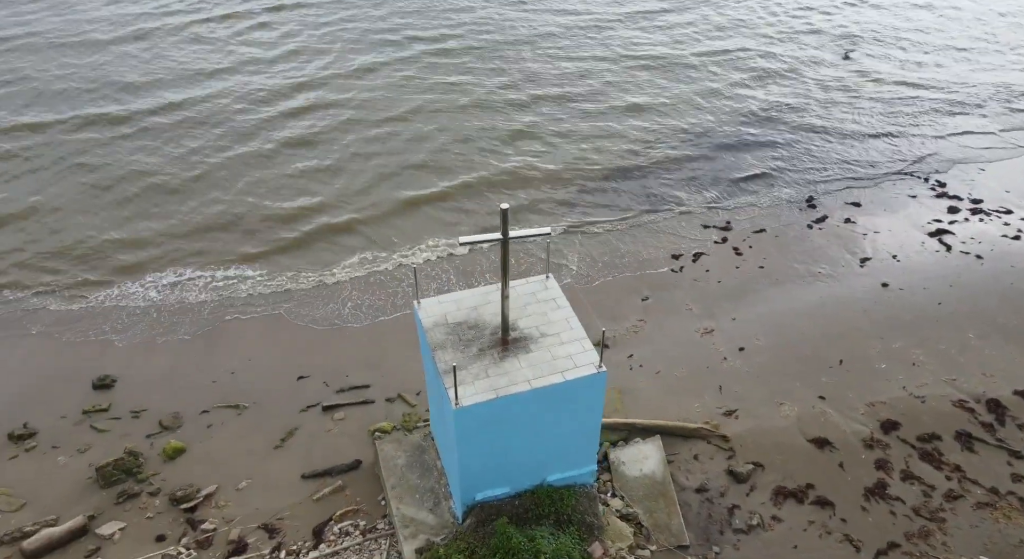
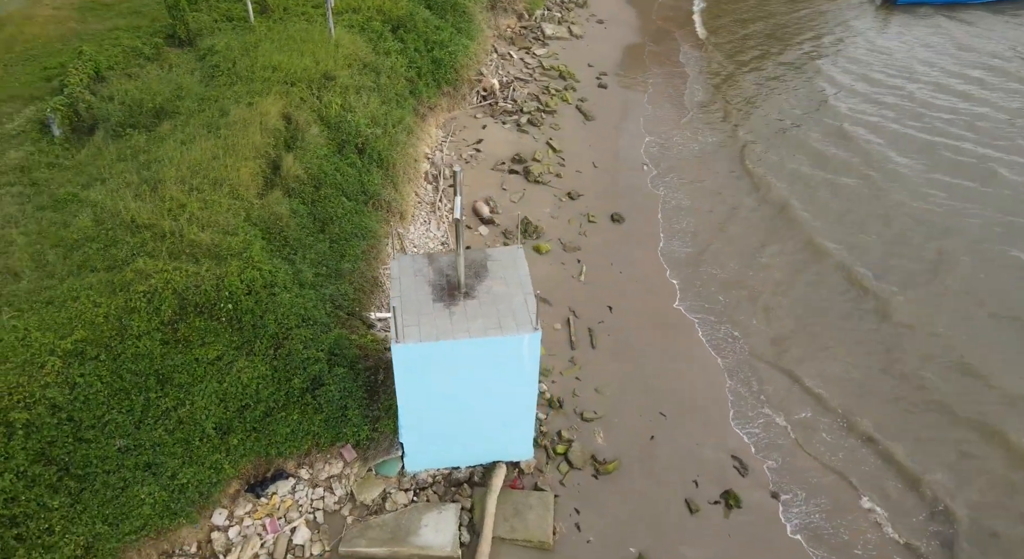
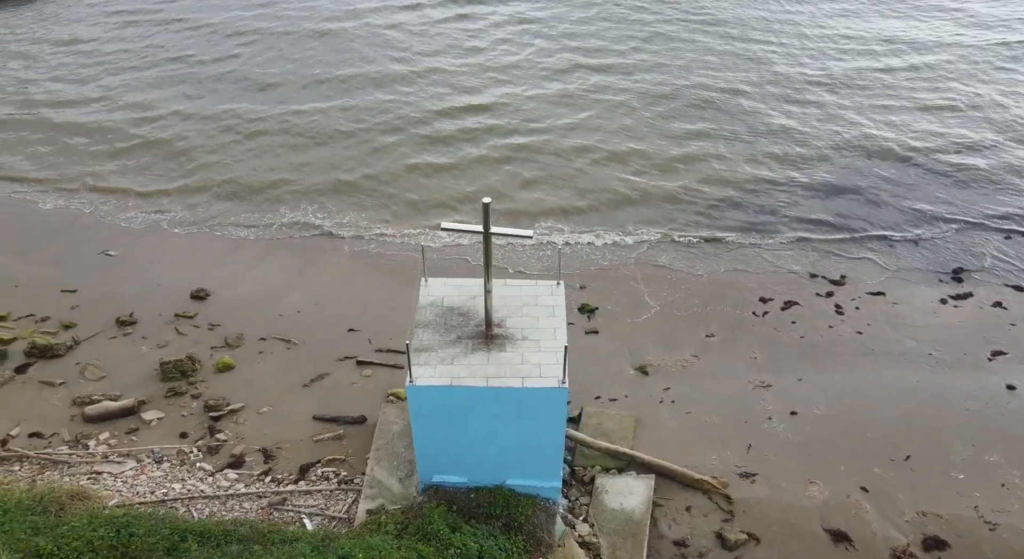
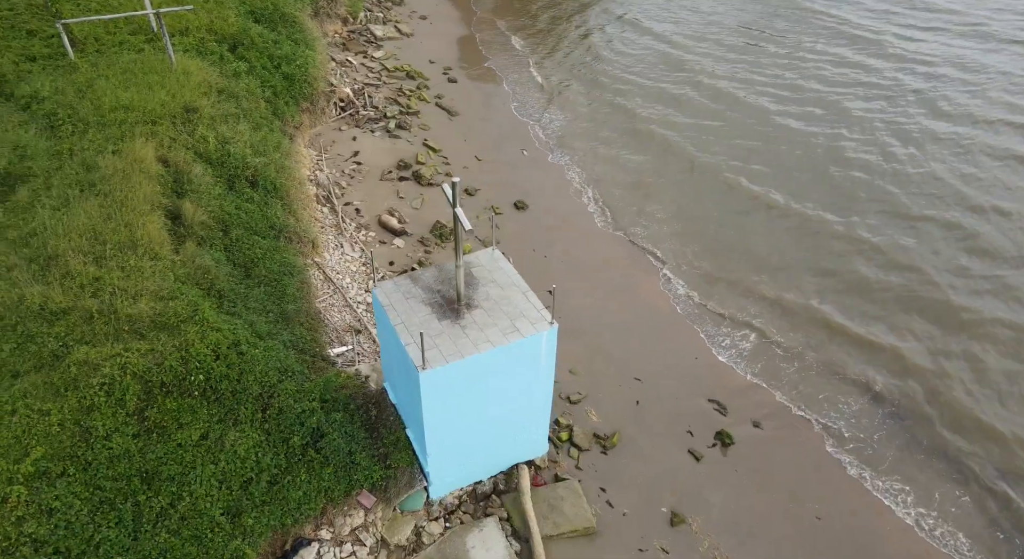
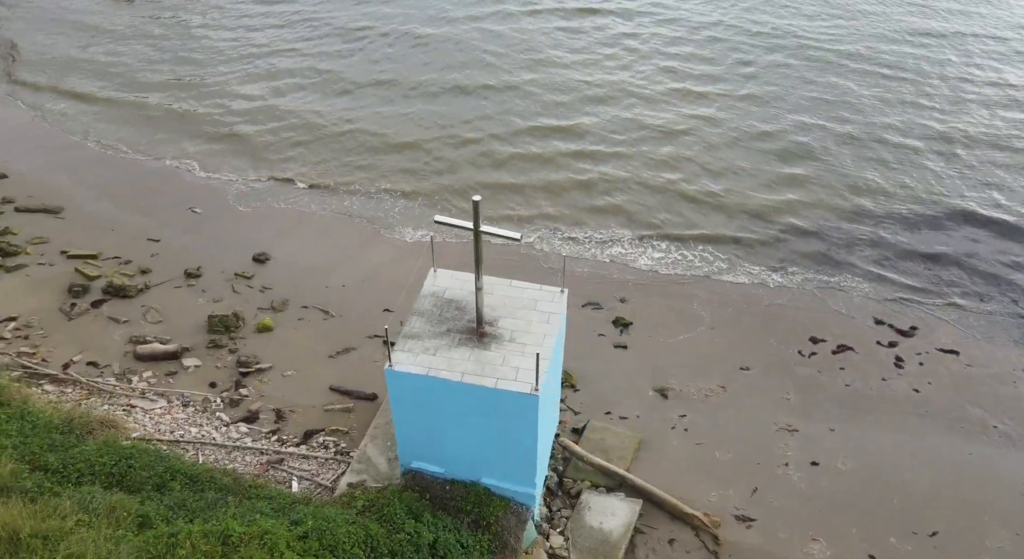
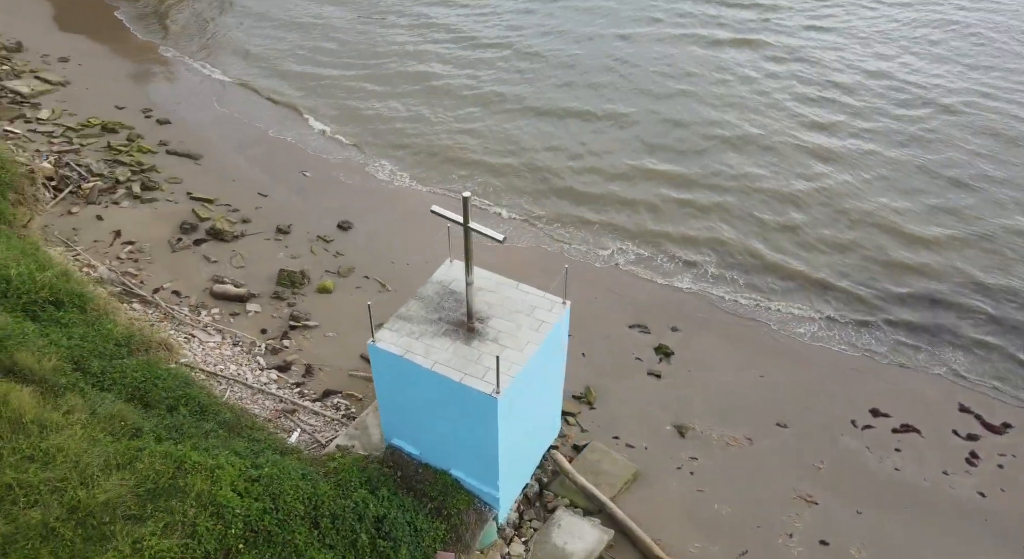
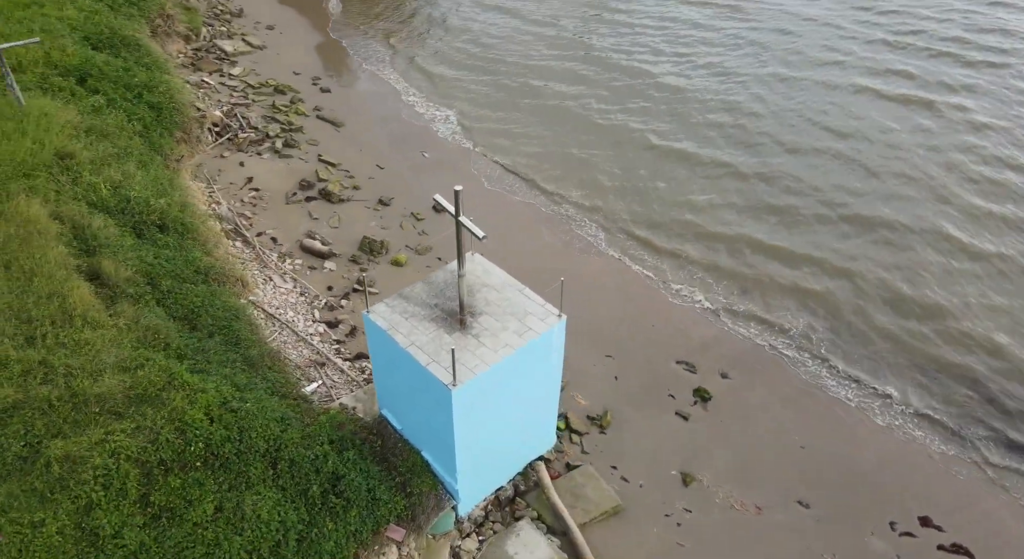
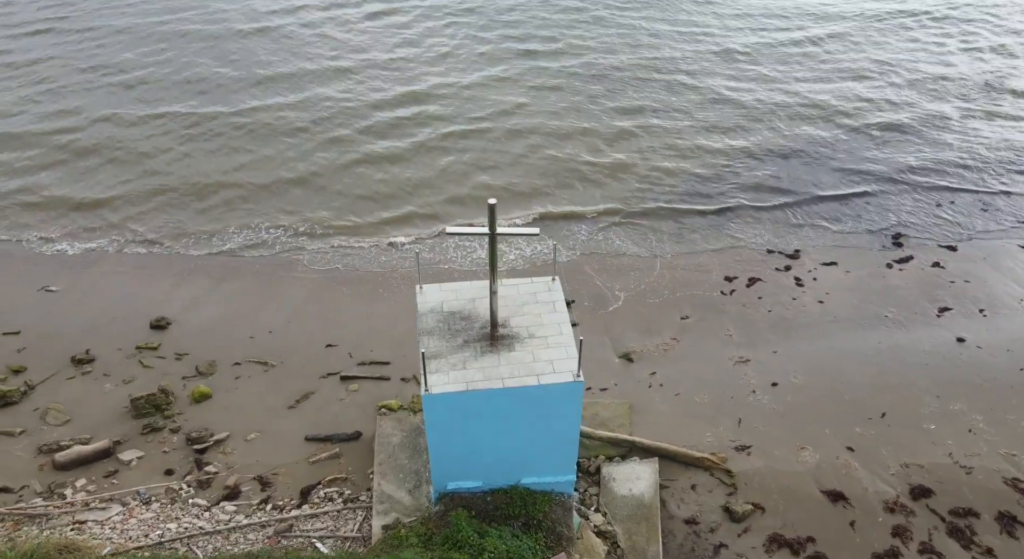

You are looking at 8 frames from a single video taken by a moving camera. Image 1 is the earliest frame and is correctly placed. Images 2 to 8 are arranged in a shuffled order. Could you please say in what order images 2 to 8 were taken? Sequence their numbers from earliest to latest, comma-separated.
8, 3, 5, 6, 7, 4, 2
